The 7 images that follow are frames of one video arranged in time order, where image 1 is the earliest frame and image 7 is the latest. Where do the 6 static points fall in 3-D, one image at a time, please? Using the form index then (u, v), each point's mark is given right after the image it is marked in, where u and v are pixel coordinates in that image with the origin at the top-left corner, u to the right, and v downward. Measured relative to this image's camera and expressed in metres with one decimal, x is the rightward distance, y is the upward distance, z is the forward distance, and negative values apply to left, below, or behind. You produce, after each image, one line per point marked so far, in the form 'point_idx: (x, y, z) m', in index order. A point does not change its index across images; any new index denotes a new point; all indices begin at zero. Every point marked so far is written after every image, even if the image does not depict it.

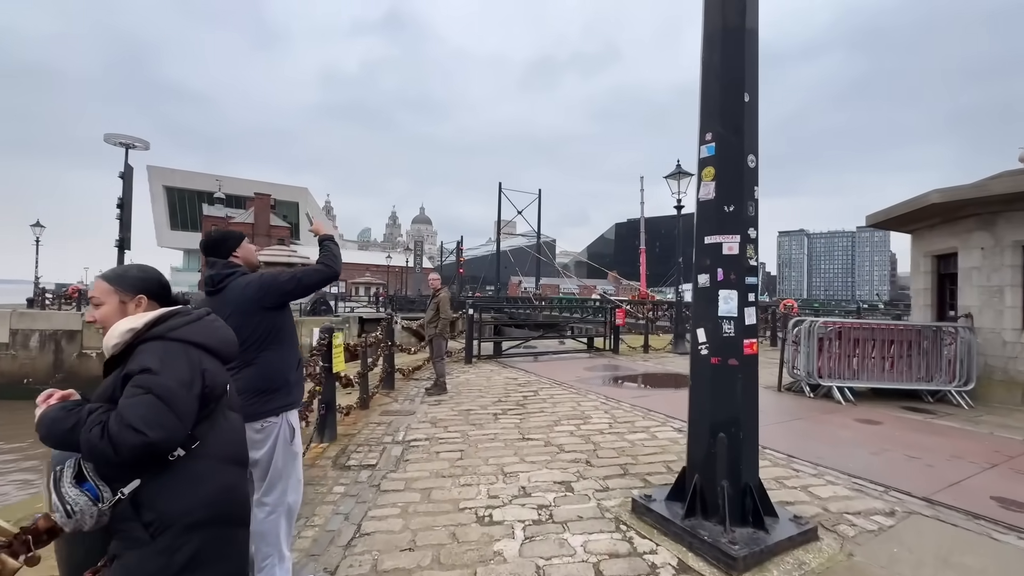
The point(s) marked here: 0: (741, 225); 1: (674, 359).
0: (+1.6, +0.4, +3.0) m
1: (+4.2, -1.9, +11.6) m
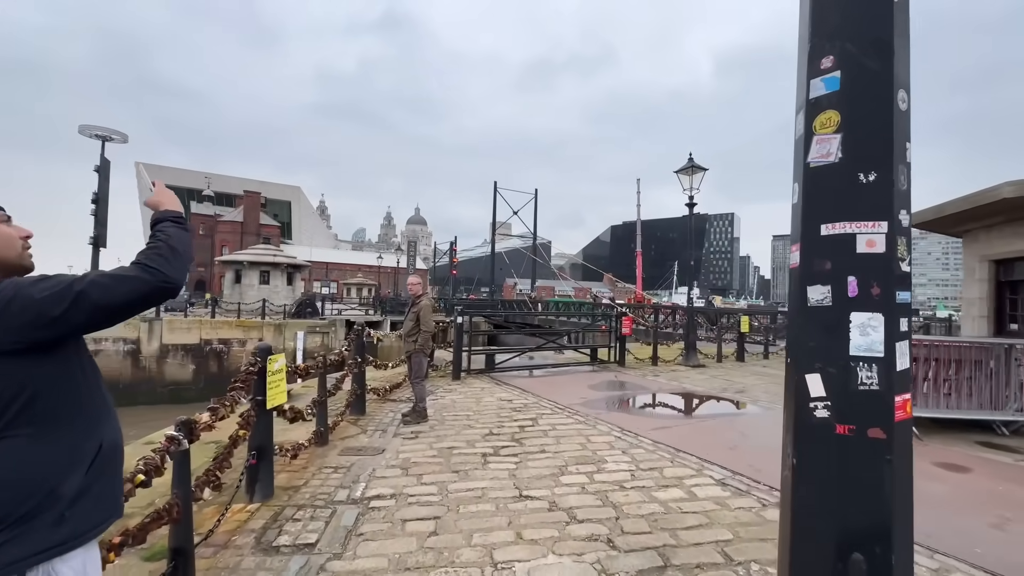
0: (+1.5, +0.3, +1.8) m
1: (+4.1, -2.0, +10.4) m
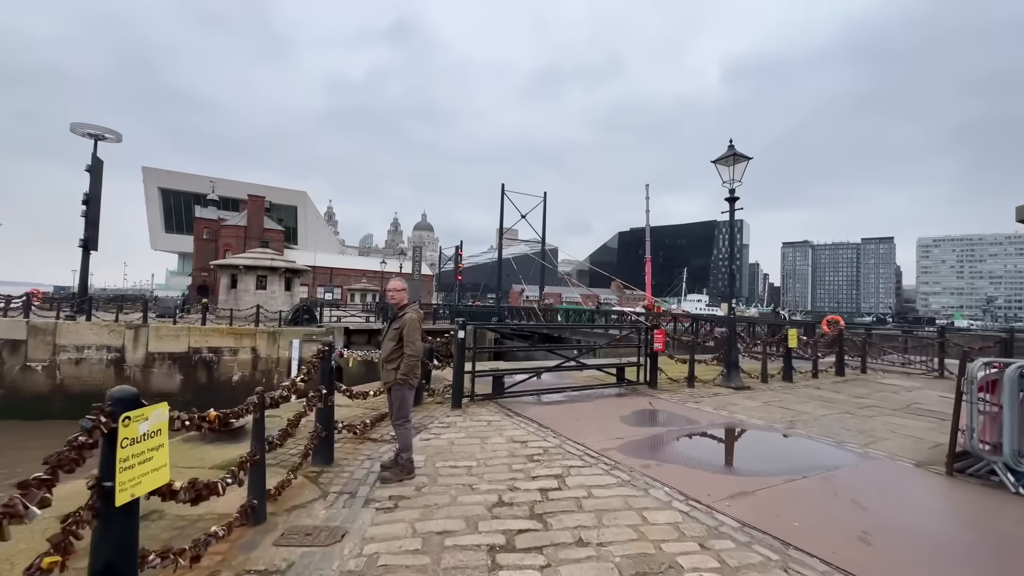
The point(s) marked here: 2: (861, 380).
0: (+1.7, +0.3, +0.2) m
1: (+4.3, -2.2, +8.7) m
2: (+9.0, -2.4, +11.5) m
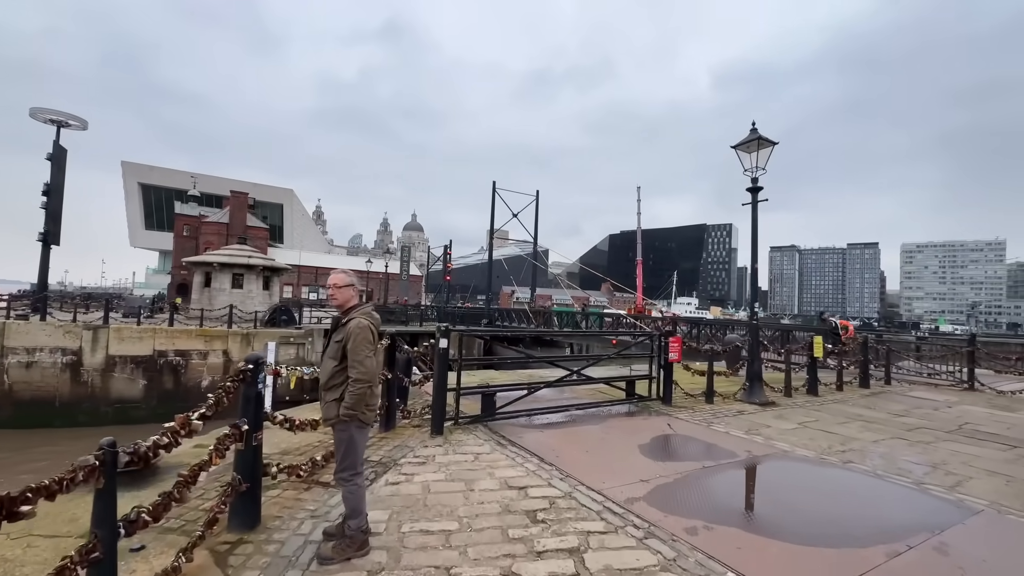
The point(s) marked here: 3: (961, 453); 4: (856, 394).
0: (+1.7, +0.3, -1.1) m
1: (+4.2, -2.2, +7.4) m
2: (+8.8, -2.5, +10.4) m
3: (+6.0, -2.2, +6.0) m
4: (+7.8, -2.4, +10.2) m
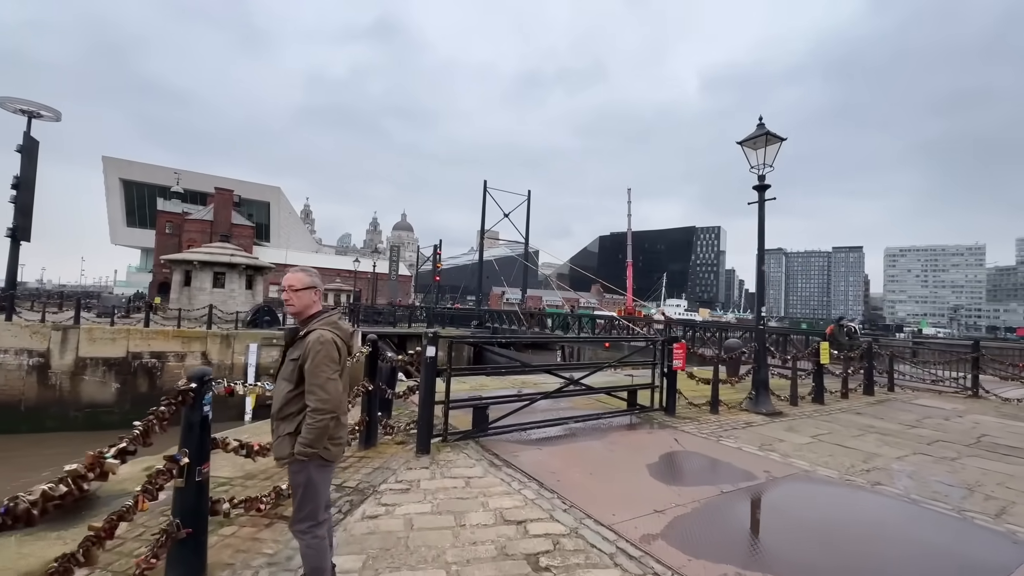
0: (+1.9, +0.3, -1.6) m
1: (+4.1, -2.2, +7.0) m
2: (+8.6, -2.5, +10.0) m
3: (+5.9, -2.3, +5.6) m
4: (+7.7, -2.5, +9.8) m
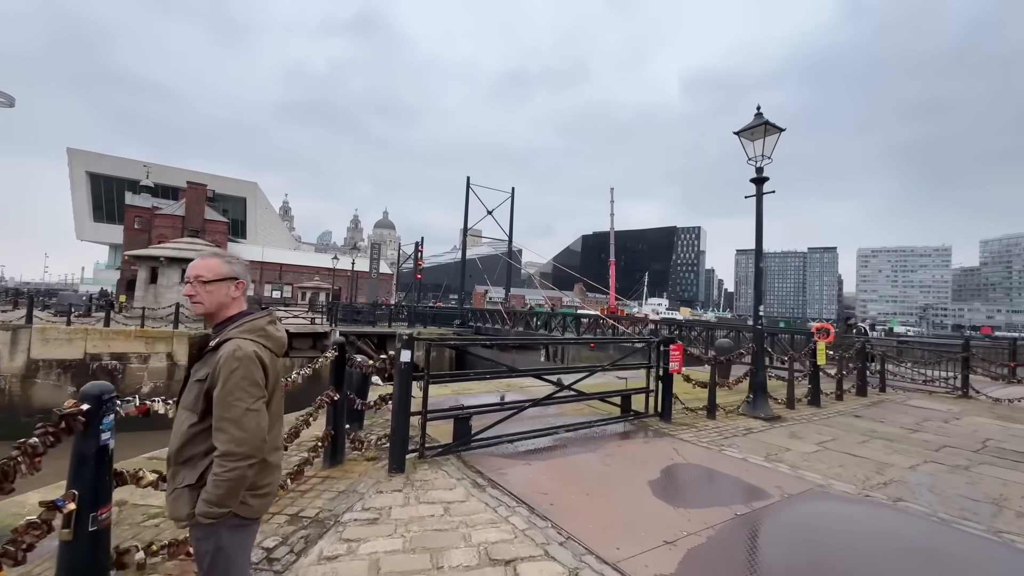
0: (+2.0, +0.3, -2.1) m
1: (+3.9, -2.2, +6.5) m
2: (+8.3, -2.5, +9.7) m
3: (+5.8, -2.3, +5.2) m
4: (+7.3, -2.5, +9.5) m
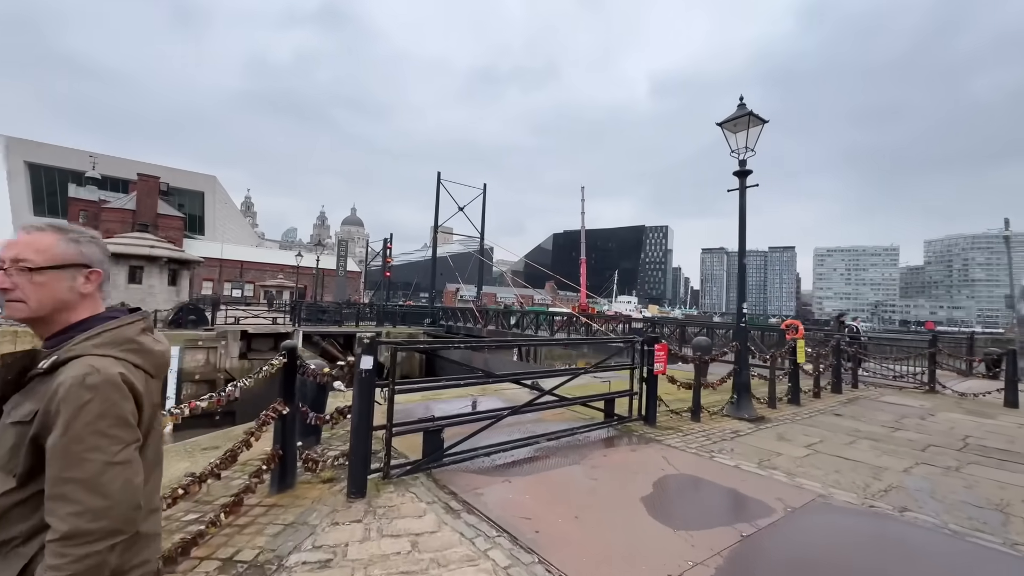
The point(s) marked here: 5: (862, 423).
0: (+2.2, +0.4, -2.5) m
1: (+3.5, -2.2, +6.2) m
2: (+7.7, -2.4, +9.7) m
3: (+5.5, -2.2, +5.1) m
4: (+6.8, -2.4, +9.4) m
5: (+6.1, -2.3, +7.8) m
